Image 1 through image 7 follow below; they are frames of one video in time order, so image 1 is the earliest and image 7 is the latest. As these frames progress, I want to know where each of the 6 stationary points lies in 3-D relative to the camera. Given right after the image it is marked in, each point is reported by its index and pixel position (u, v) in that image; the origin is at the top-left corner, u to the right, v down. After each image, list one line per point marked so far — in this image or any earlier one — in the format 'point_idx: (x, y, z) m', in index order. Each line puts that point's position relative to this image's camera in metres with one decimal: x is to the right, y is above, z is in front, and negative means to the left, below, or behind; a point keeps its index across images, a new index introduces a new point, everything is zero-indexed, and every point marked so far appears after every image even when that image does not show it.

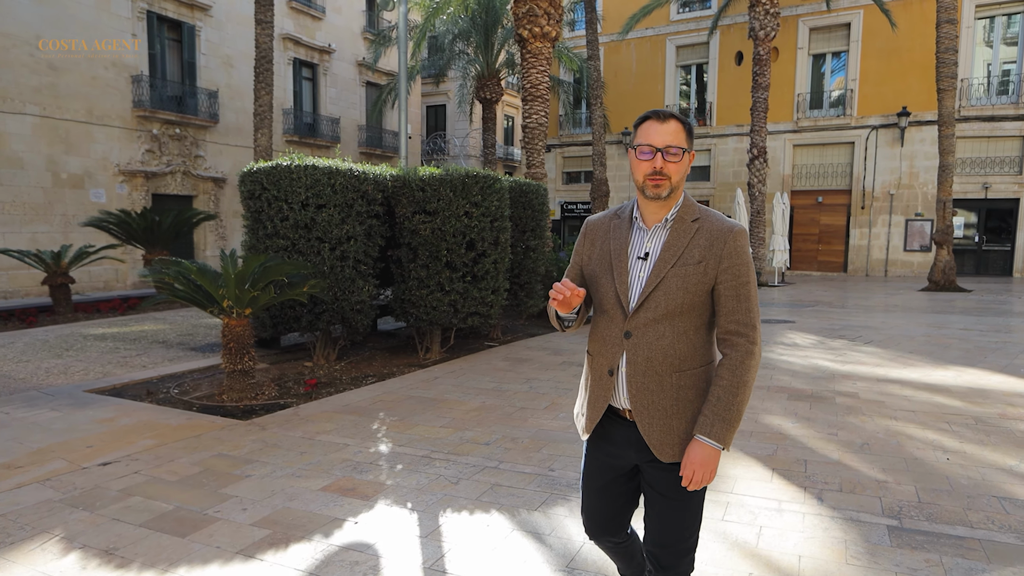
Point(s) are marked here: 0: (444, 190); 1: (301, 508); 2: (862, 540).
0: (-0.7, +1.0, +7.1) m
1: (-1.0, -1.1, +3.5) m
2: (+1.5, -1.1, +3.0) m
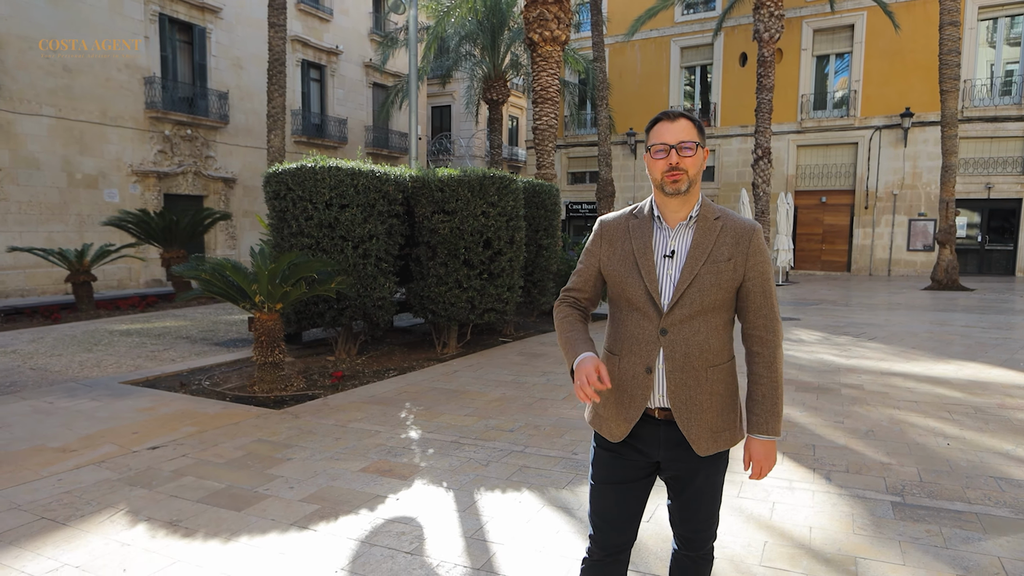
0: (-0.5, +1.0, +7.4) m
1: (-0.9, -1.1, +3.8) m
2: (+1.6, -1.0, +3.3) m
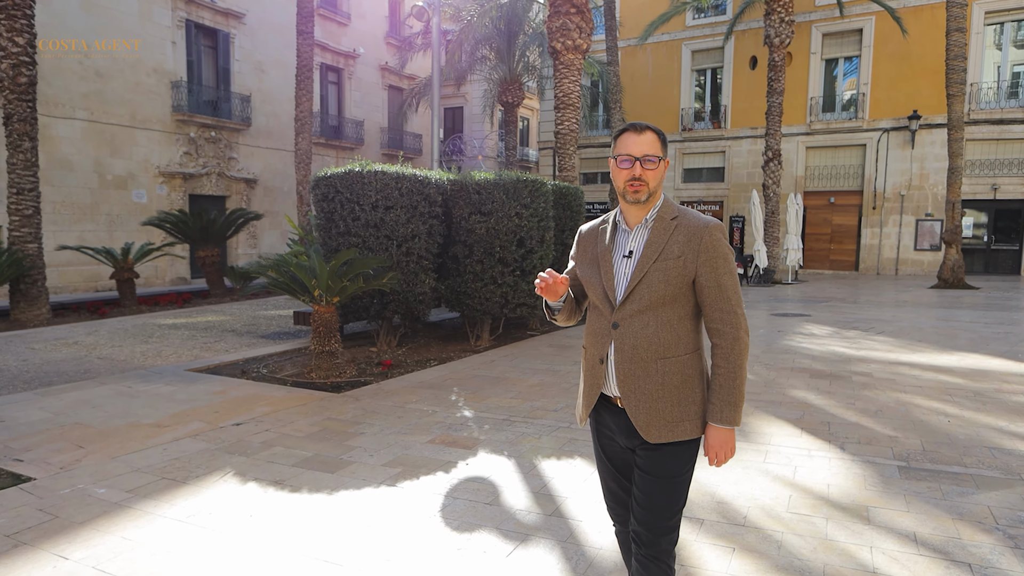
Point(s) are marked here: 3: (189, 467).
0: (-0.2, +1.1, +7.9) m
1: (-0.6, -1.0, +4.3) m
2: (+2.0, -1.0, +3.8) m
3: (-1.9, -1.1, +4.2) m
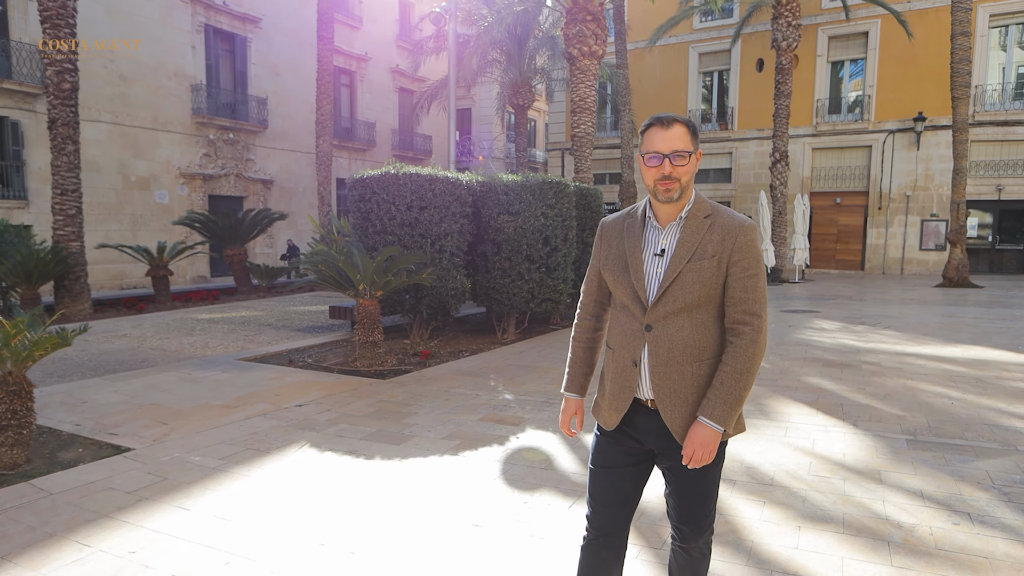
0: (+0.2, +1.1, +8.4) m
1: (-0.3, -1.0, +4.8) m
2: (+2.3, -0.9, +4.2) m
3: (-1.6, -1.0, +4.6) m
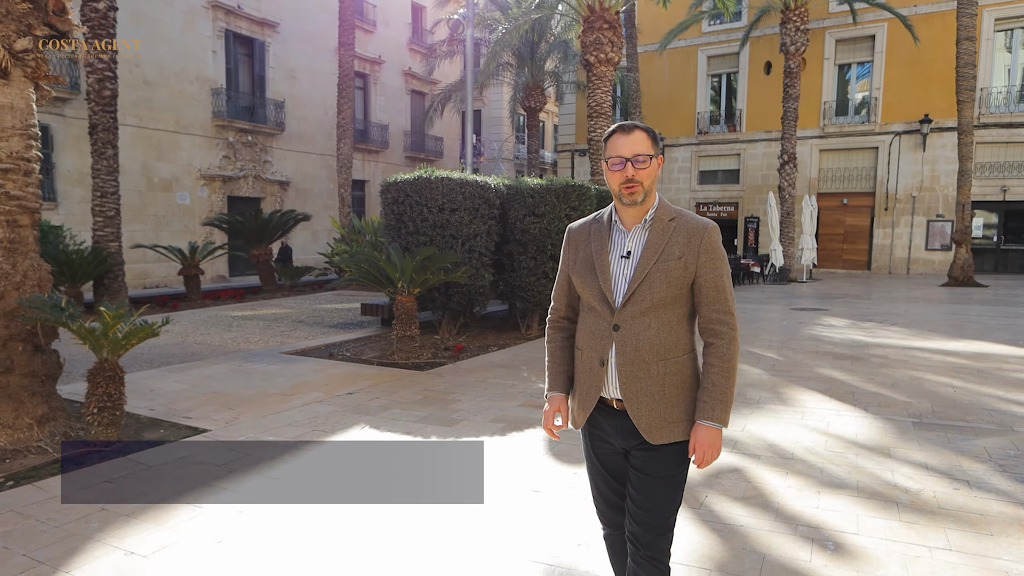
0: (+0.5, +1.1, +8.8) m
1: (0.0, -0.9, +5.2) m
2: (+2.5, -0.9, +4.7) m
3: (-1.3, -1.0, +5.1) m
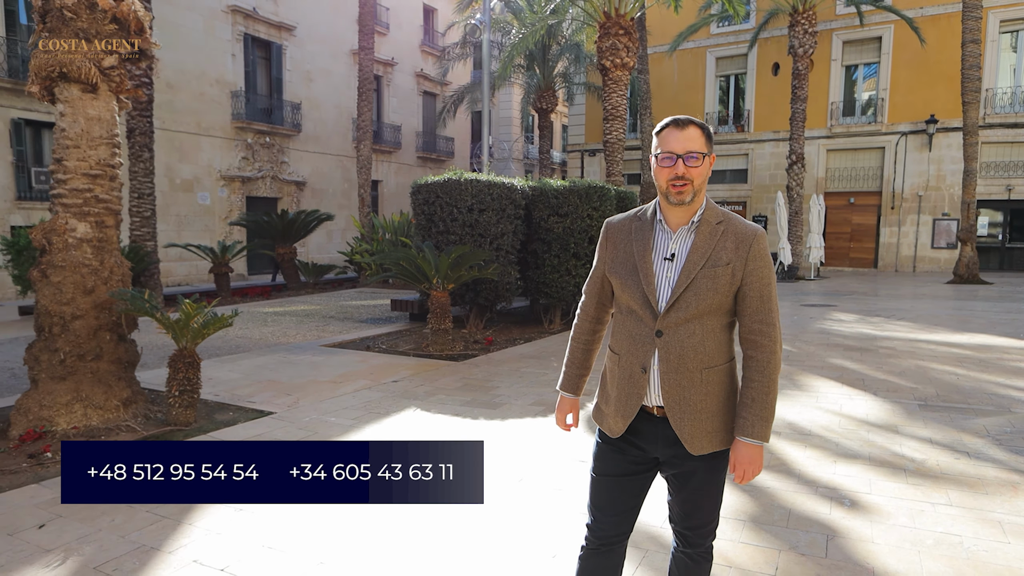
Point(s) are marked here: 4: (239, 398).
0: (+0.8, +1.2, +9.3) m
1: (+0.3, -0.9, +5.7) m
2: (+2.8, -0.9, +5.1) m
3: (-1.0, -0.9, +5.6) m
4: (-2.3, -0.9, +5.8) m
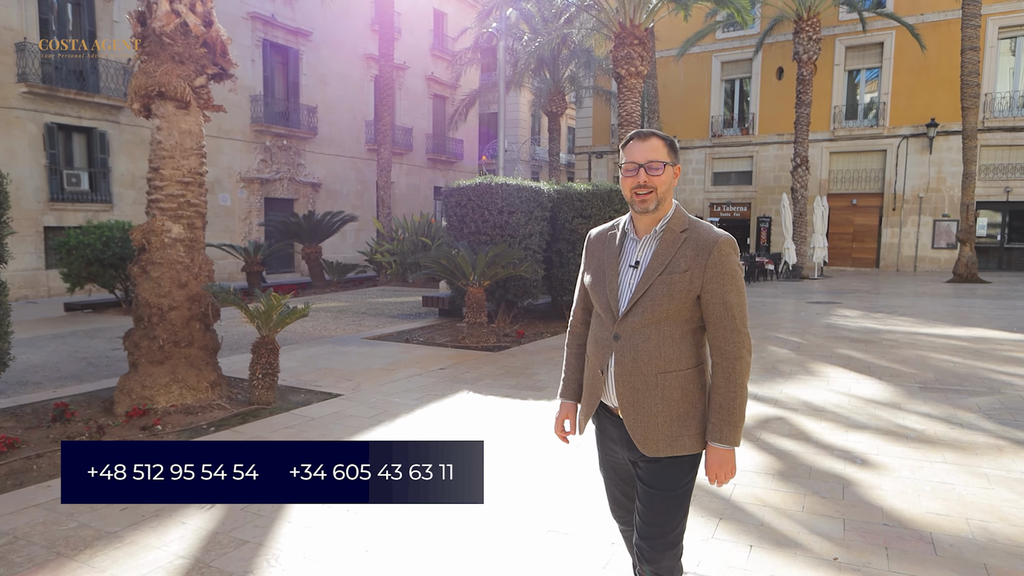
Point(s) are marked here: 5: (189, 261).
0: (+1.2, +1.2, +9.9) m
1: (+0.7, -0.9, +6.3) m
2: (+3.2, -0.8, +5.7) m
3: (-0.7, -0.9, +6.2) m
4: (-1.9, -0.9, +6.5) m
5: (-2.6, +0.2, +5.7) m
